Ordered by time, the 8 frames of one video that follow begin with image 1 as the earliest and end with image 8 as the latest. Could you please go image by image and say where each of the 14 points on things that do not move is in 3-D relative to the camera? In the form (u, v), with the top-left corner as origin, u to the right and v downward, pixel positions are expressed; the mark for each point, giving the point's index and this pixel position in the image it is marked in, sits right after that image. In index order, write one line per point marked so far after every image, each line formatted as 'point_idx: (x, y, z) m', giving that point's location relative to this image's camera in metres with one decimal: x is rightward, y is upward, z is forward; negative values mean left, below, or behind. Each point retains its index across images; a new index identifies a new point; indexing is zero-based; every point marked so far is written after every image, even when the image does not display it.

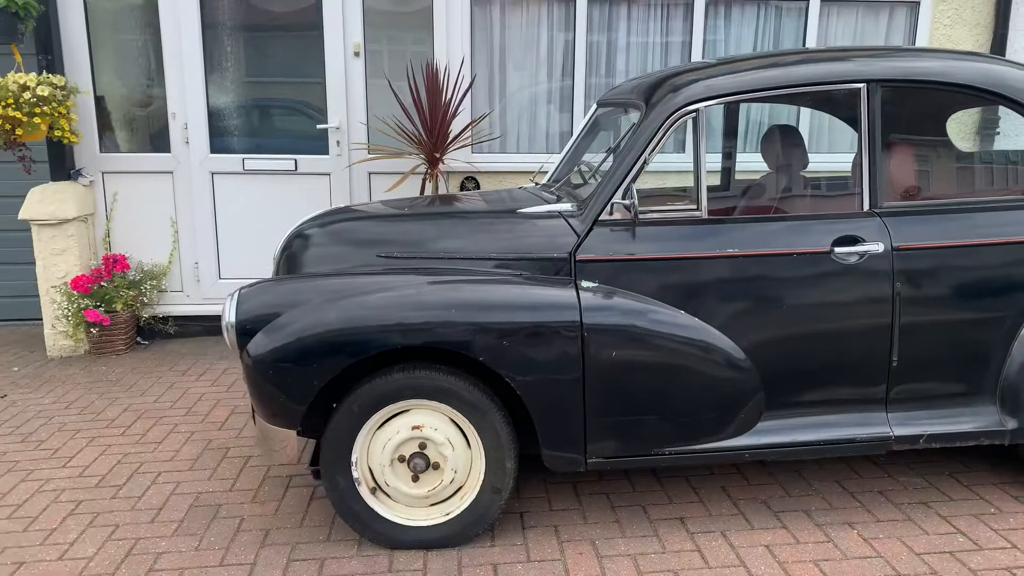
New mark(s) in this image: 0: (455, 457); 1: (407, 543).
0: (-0.2, -0.6, +3.0) m
1: (-0.4, -0.9, +3.0) m
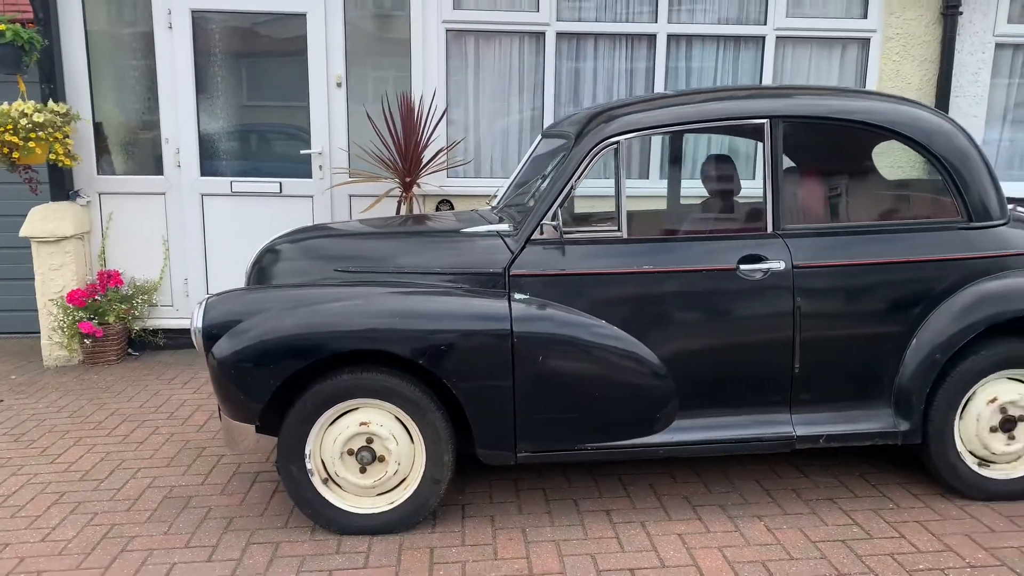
0: (-0.5, -0.7, +3.3) m
1: (-0.6, -1.0, +3.3) m
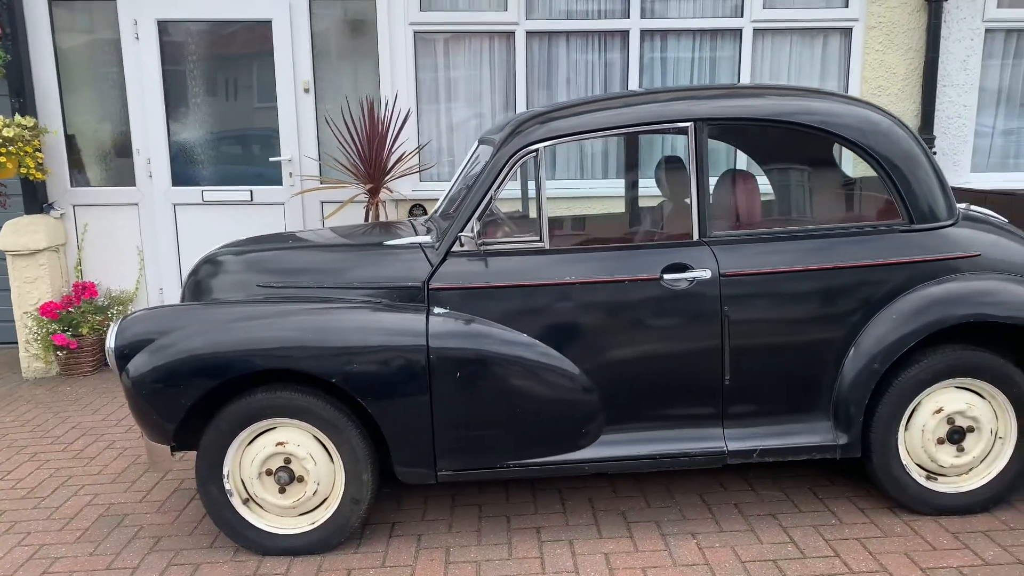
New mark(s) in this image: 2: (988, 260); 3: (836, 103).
0: (-0.8, -0.7, +3.2) m
1: (-1.0, -1.1, +3.3) m
2: (+2.0, +0.1, +3.4) m
3: (+1.3, +0.8, +3.4) m
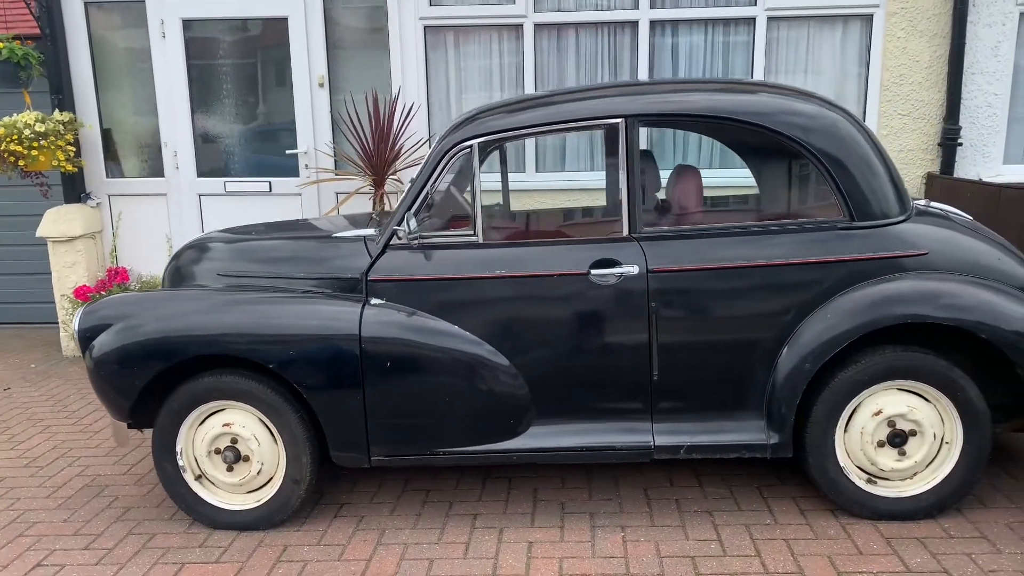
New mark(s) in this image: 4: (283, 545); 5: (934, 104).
0: (-1.1, -0.7, +3.4) m
1: (-1.2, -1.0, +3.5) m
2: (+1.7, +0.1, +3.3) m
3: (+1.1, +0.8, +3.4) m
4: (-0.9, -1.1, +3.3) m
5: (+3.2, +1.4, +6.2) m
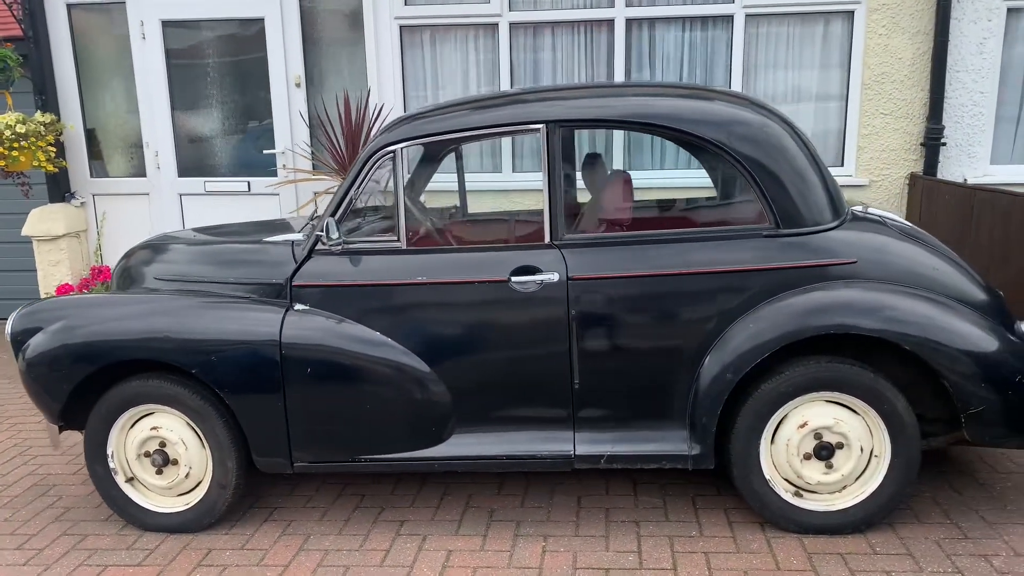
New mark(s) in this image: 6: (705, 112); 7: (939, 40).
0: (-1.4, -0.7, +3.4) m
1: (-1.6, -1.0, +3.5) m
2: (+1.4, +0.1, +3.2) m
3: (+0.8, +0.8, +3.3) m
4: (-1.3, -1.1, +3.3) m
5: (+3.0, +1.4, +6.0) m
6: (+0.8, +0.7, +3.3) m
7: (+3.1, +1.8, +5.8) m
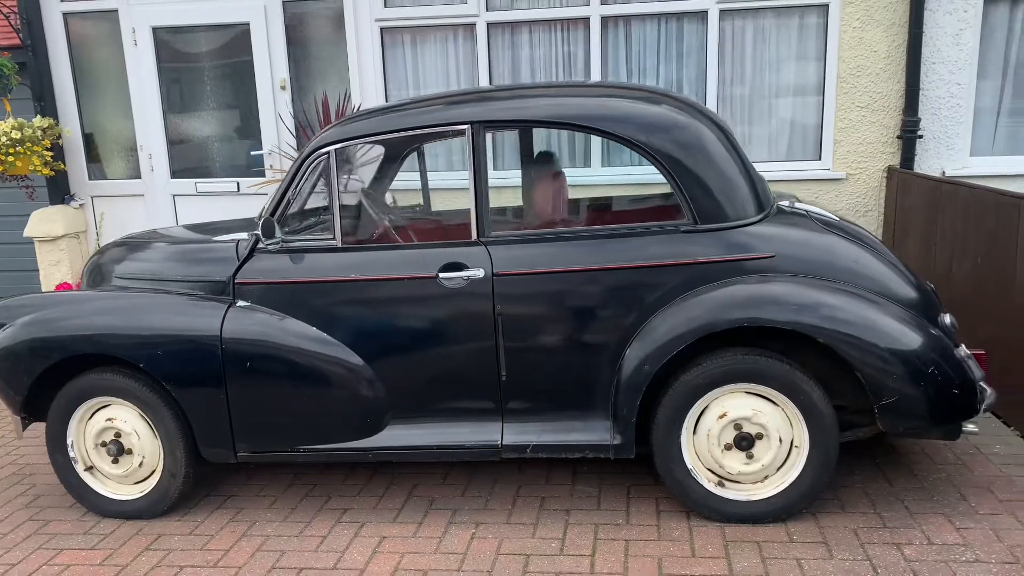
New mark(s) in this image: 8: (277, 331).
0: (-1.6, -0.7, +3.6) m
1: (-1.8, -1.0, +3.7) m
2: (+1.1, +0.1, +3.2) m
3: (+0.5, +0.8, +3.4) m
4: (-1.5, -1.1, +3.5) m
5: (+2.8, +1.4, +6.0) m
6: (+0.5, +0.7, +3.3) m
7: (+2.9, +1.8, +5.8) m
8: (-1.0, -0.2, +3.4) m
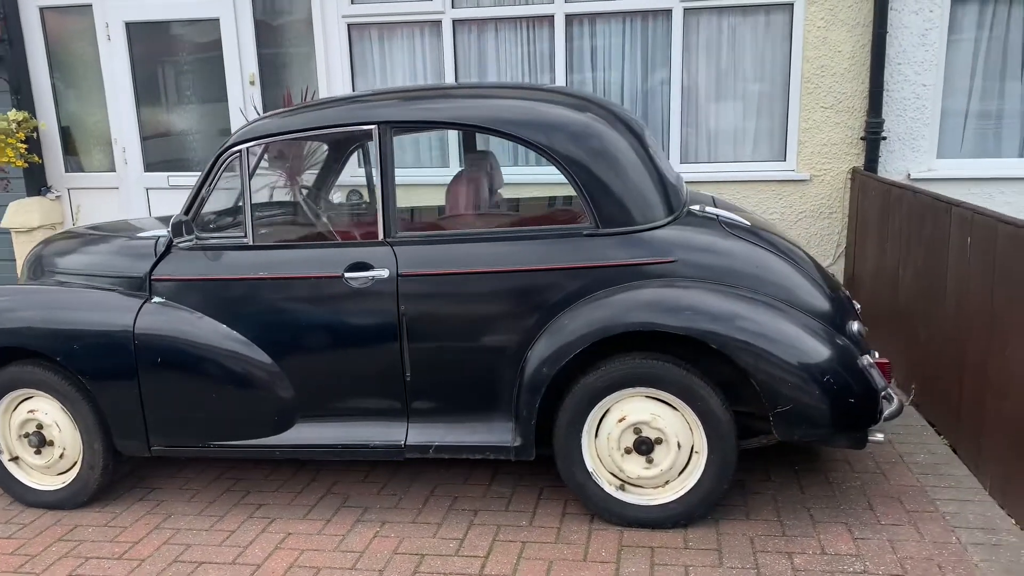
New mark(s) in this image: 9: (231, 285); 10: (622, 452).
0: (-2.0, -0.7, +3.7) m
1: (-2.2, -1.0, +3.7) m
2: (+0.7, +0.1, +3.2) m
3: (+0.1, +0.8, +3.4) m
4: (-1.9, -1.1, +3.6) m
5: (+2.5, +1.4, +5.9) m
6: (+0.1, +0.7, +3.3) m
7: (+2.6, +1.8, +5.7) m
8: (-1.4, -0.2, +3.5) m
9: (-1.2, 0.0, +3.5) m
10: (+0.4, -0.7, +3.2) m
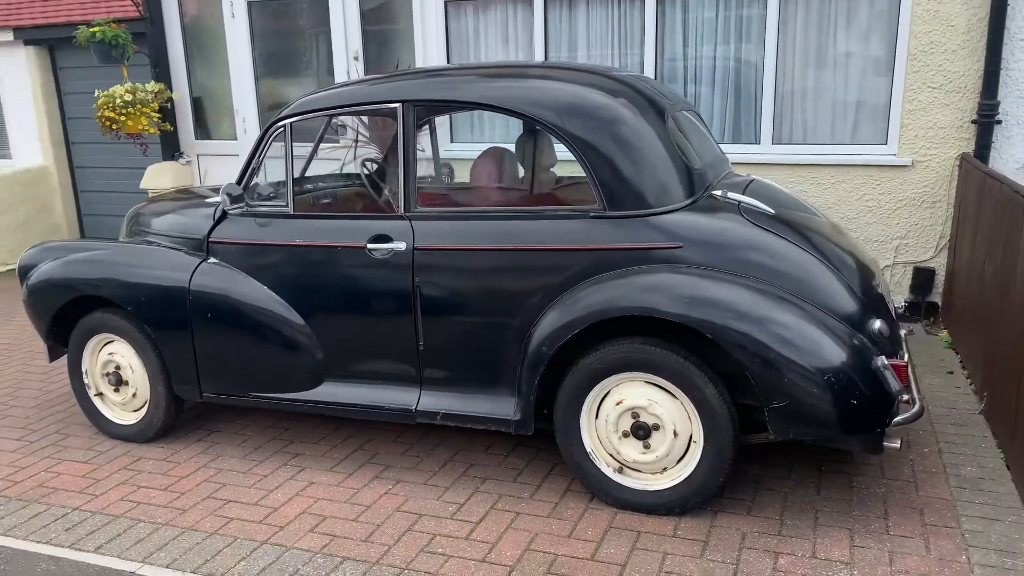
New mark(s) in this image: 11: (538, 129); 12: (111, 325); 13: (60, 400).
0: (-1.9, -0.5, +4.1) m
1: (-2.1, -0.8, +4.2) m
2: (+0.7, +0.1, +3.1) m
3: (+0.2, +0.9, +3.4) m
4: (-1.9, -0.8, +4.0) m
5: (+3.1, +1.4, +5.4) m
6: (+0.2, +0.8, +3.3) m
7: (+3.1, +1.8, +5.2) m
8: (-1.3, 0.0, +3.8) m
9: (-1.1, +0.2, +3.7) m
10: (+0.4, -0.6, +3.2) m
11: (+0.2, +0.7, +3.3) m
12: (-2.0, -0.2, +4.1) m
13: (-2.7, -0.7, +4.9) m
